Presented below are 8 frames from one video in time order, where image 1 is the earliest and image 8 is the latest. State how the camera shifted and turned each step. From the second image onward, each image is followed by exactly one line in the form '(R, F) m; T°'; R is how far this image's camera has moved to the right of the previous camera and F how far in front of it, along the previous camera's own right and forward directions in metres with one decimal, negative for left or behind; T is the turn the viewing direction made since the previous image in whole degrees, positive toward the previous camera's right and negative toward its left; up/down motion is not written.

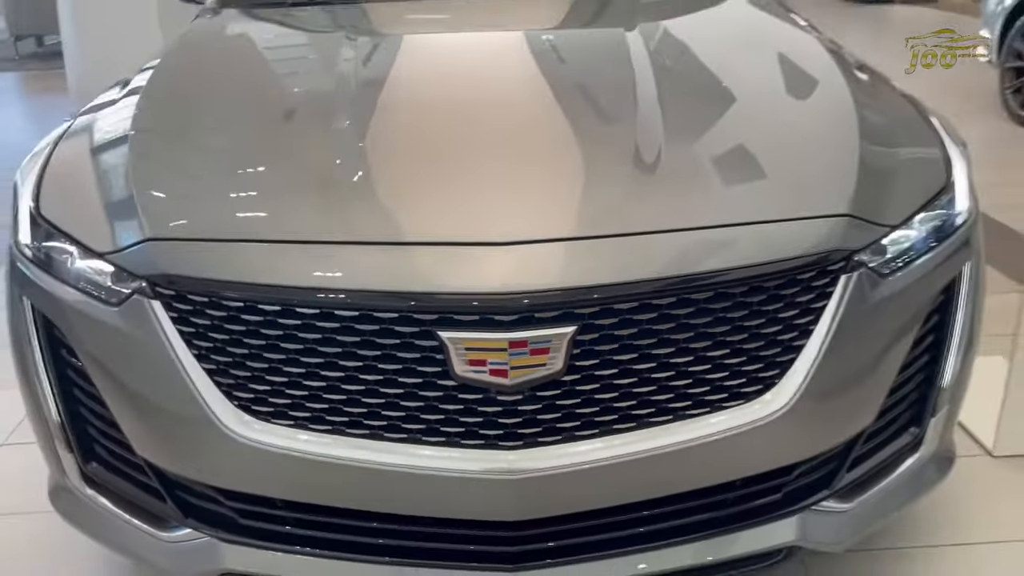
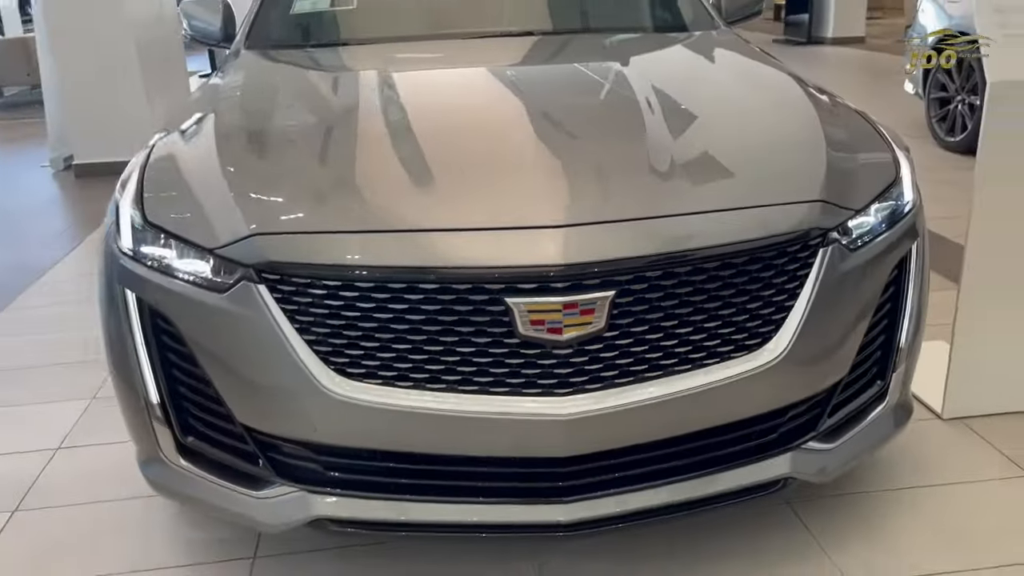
(-0.2, -0.3) m; +3°
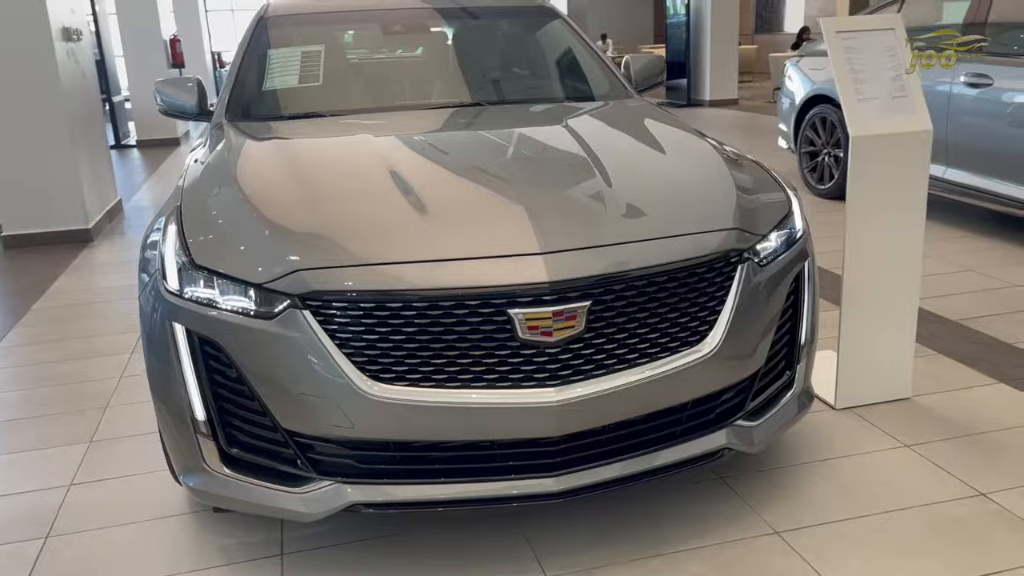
(-0.2, -0.4) m; +7°
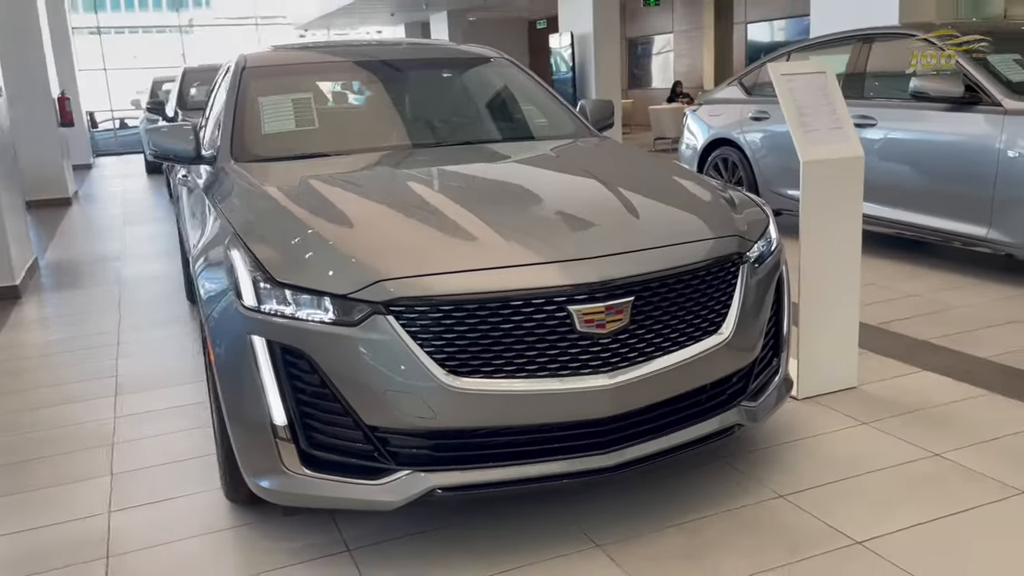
(-0.5, -0.3) m; +8°
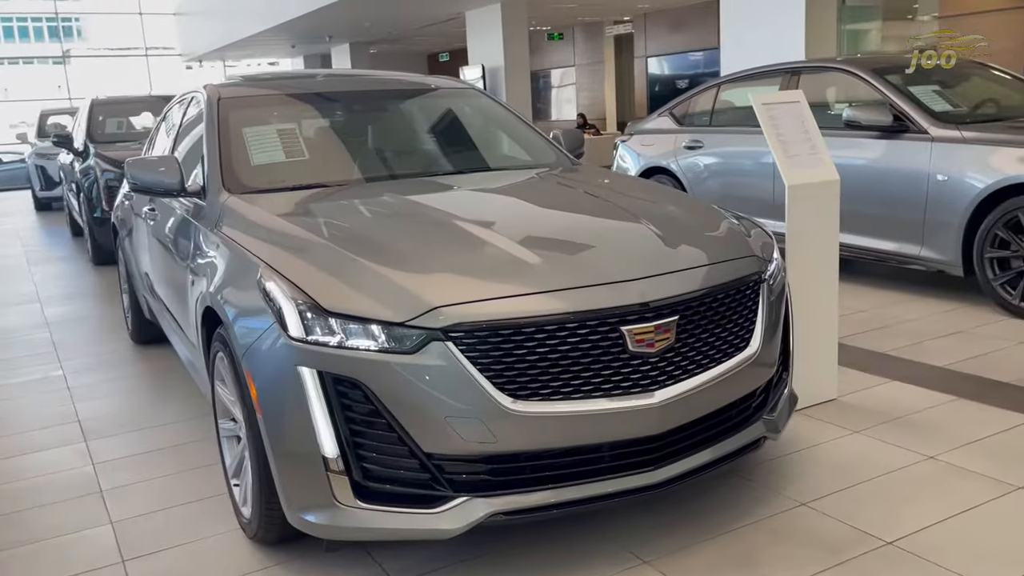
(-0.4, 0.0) m; +7°
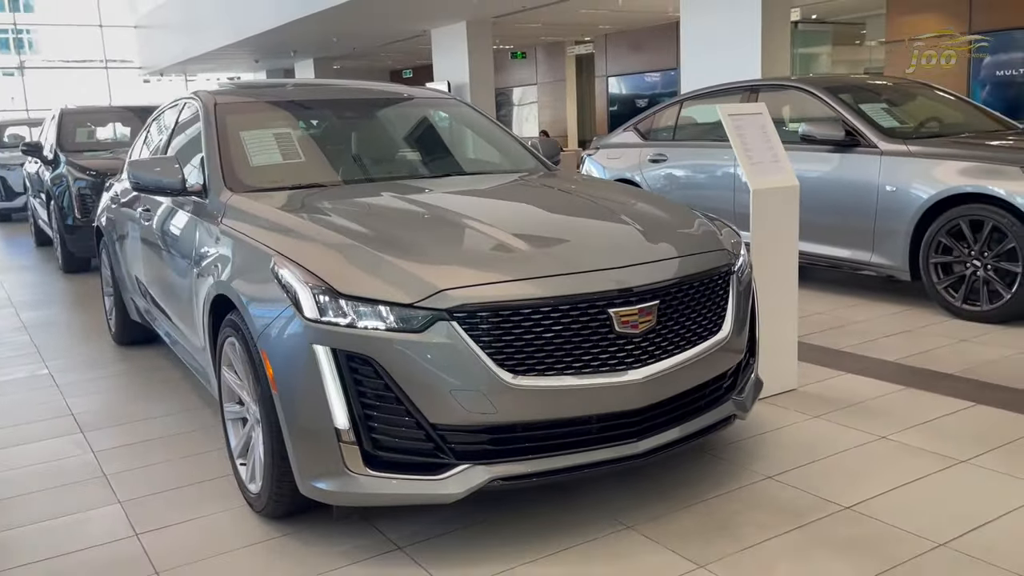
(-0.1, -0.2) m; +3°
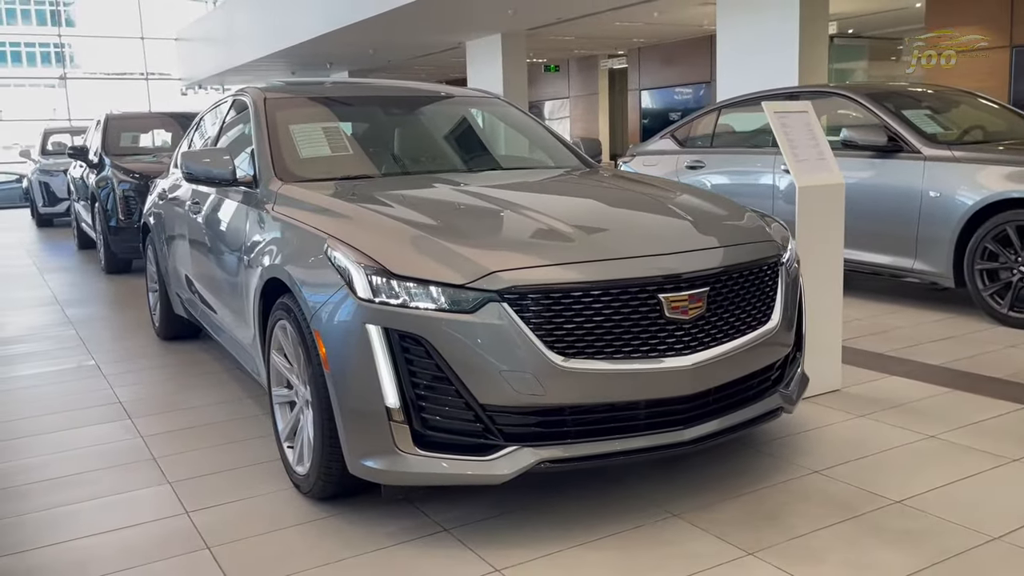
(-0.1, 0.0) m; -2°
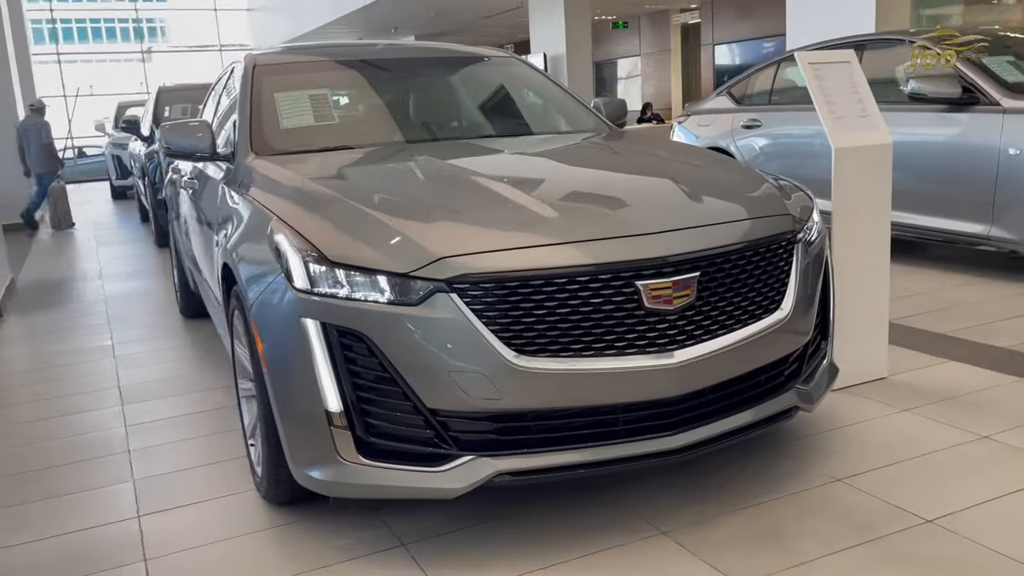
(+0.3, +0.3) m; -6°
